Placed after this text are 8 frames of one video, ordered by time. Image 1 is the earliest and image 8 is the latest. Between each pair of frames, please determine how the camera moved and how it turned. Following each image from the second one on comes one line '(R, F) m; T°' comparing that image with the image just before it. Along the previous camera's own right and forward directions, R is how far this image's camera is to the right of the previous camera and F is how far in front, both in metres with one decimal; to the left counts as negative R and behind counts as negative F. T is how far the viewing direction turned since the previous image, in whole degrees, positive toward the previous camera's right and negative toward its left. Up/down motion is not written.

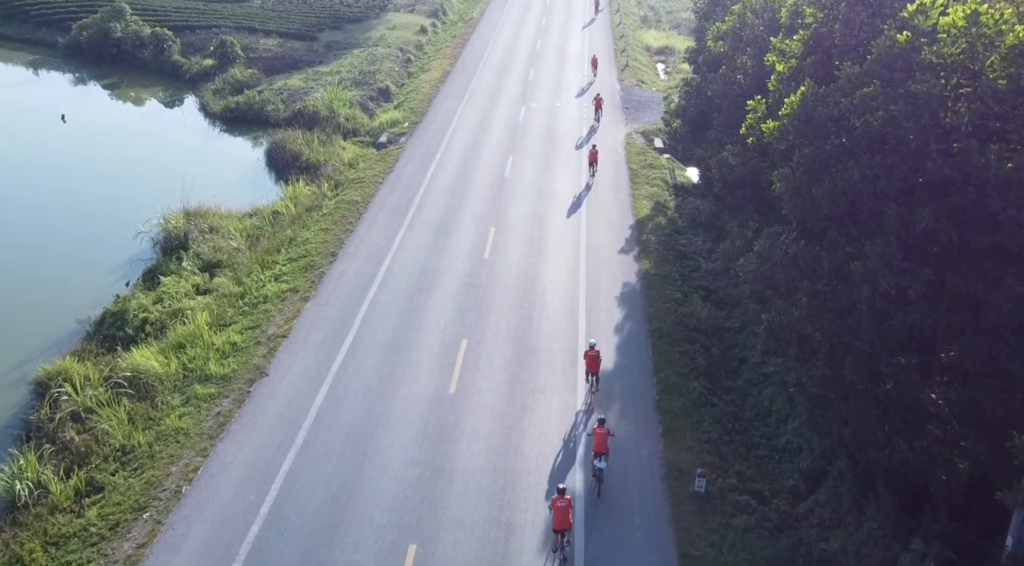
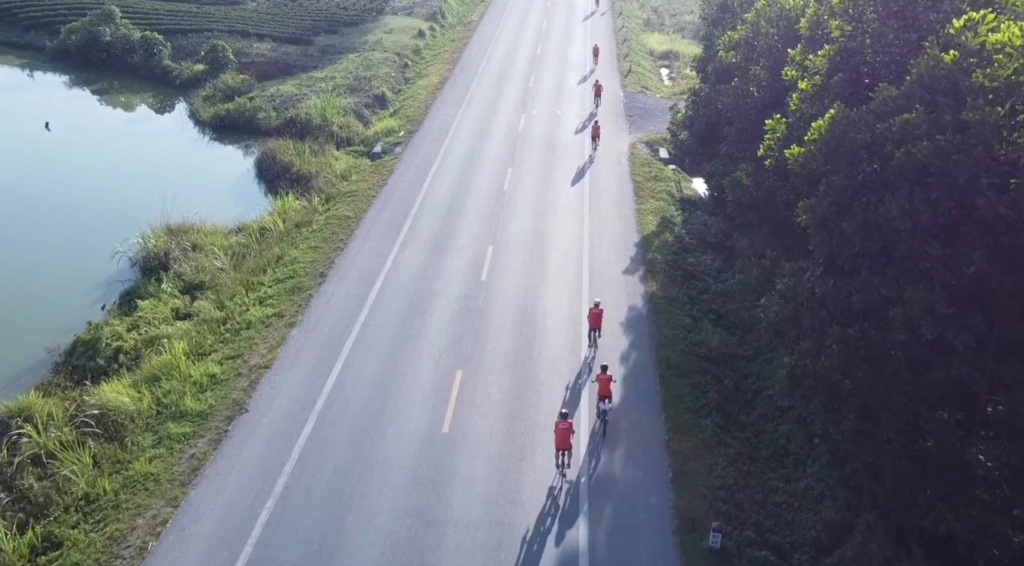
(+0.1, +1.3) m; 0°
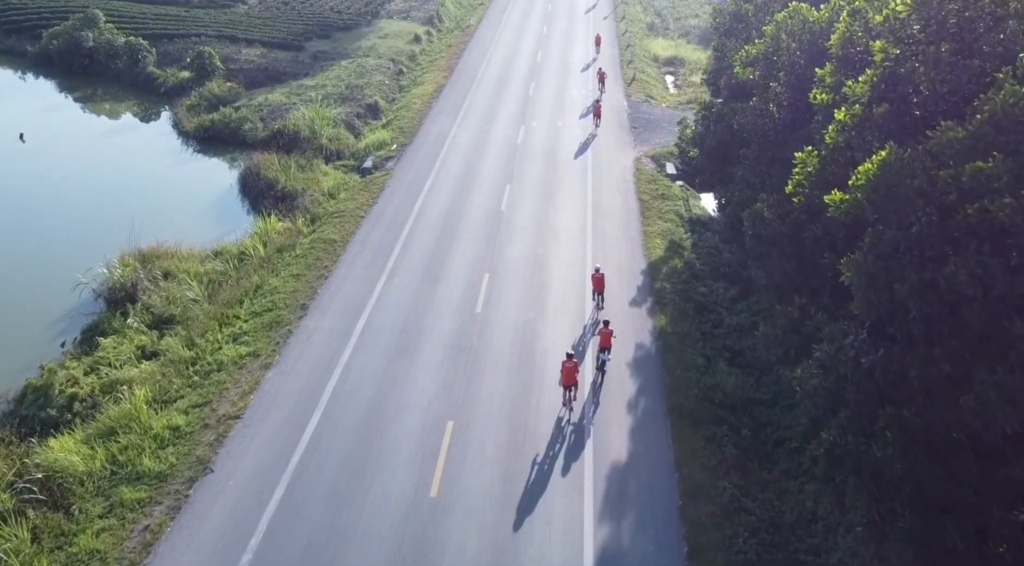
(+0.1, +1.8) m; 0°
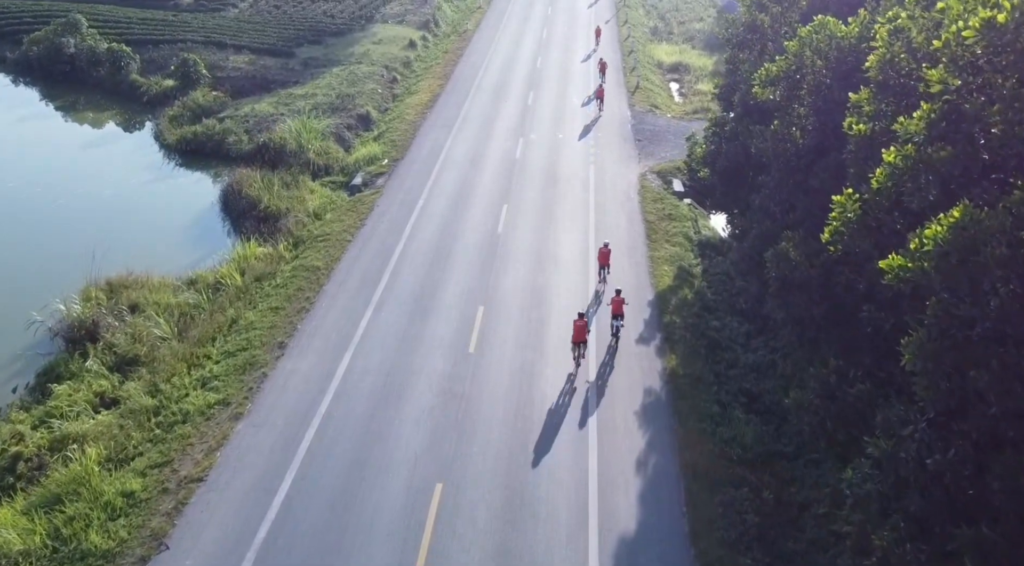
(+0.1, +1.8) m; 0°
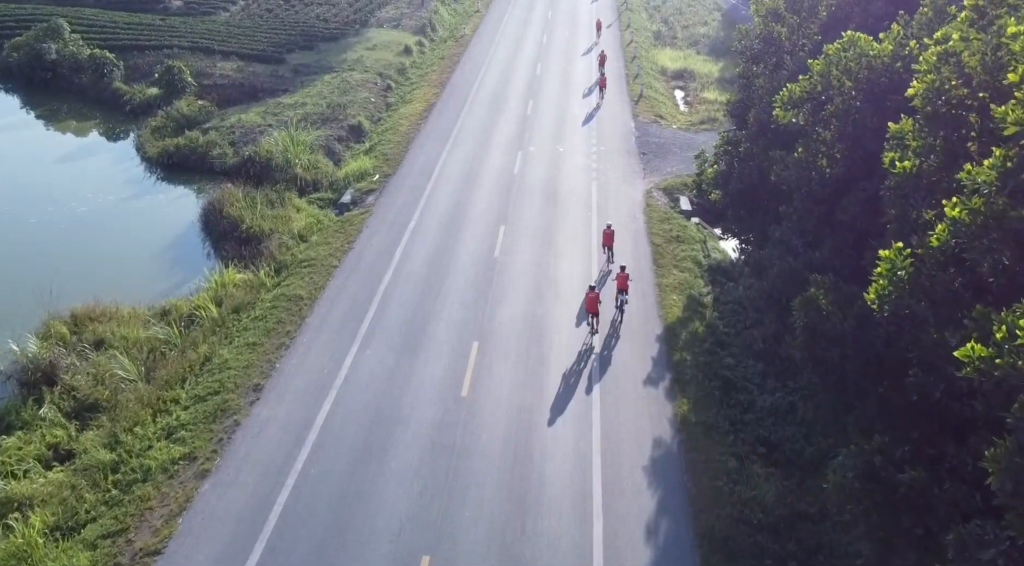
(+0.1, +1.7) m; 0°
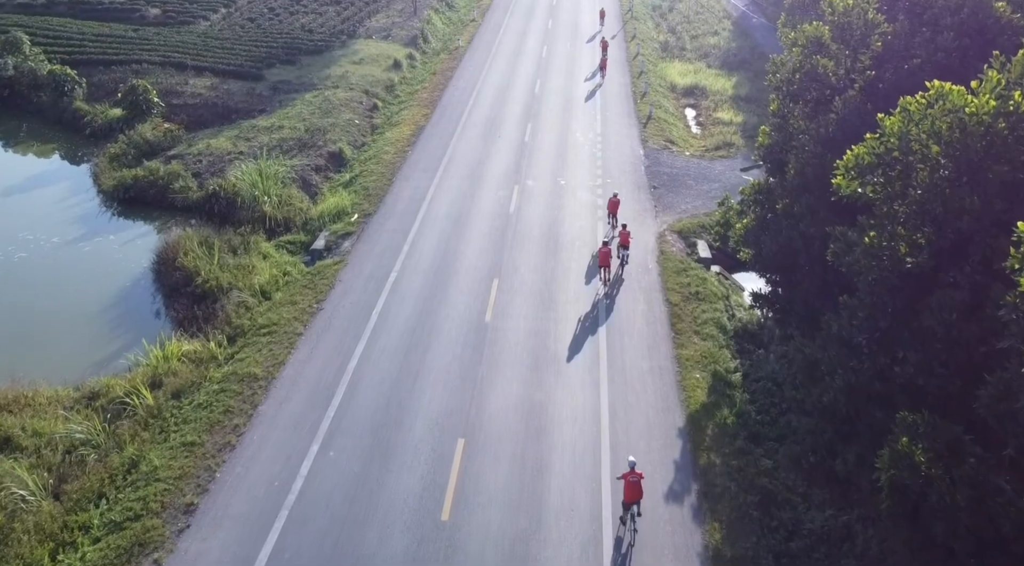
(+0.2, +3.5) m; 0°
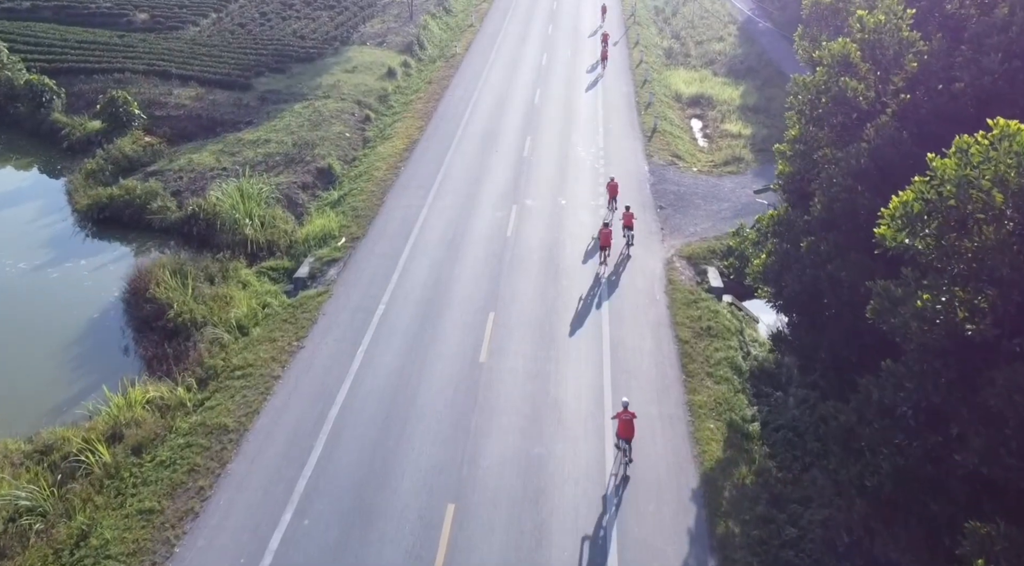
(+0.1, +1.7) m; 0°
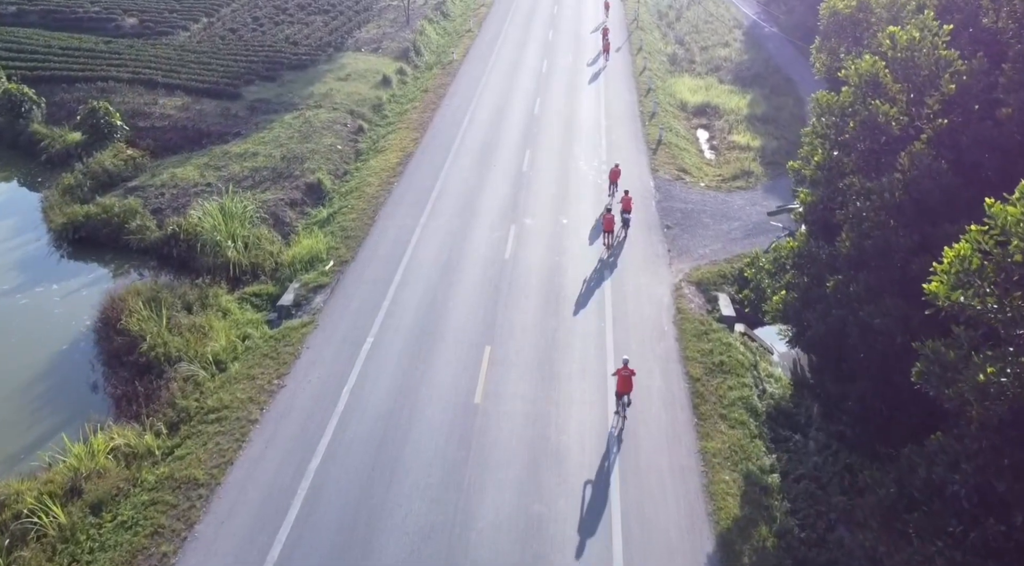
(+0.1, +1.5) m; 0°
